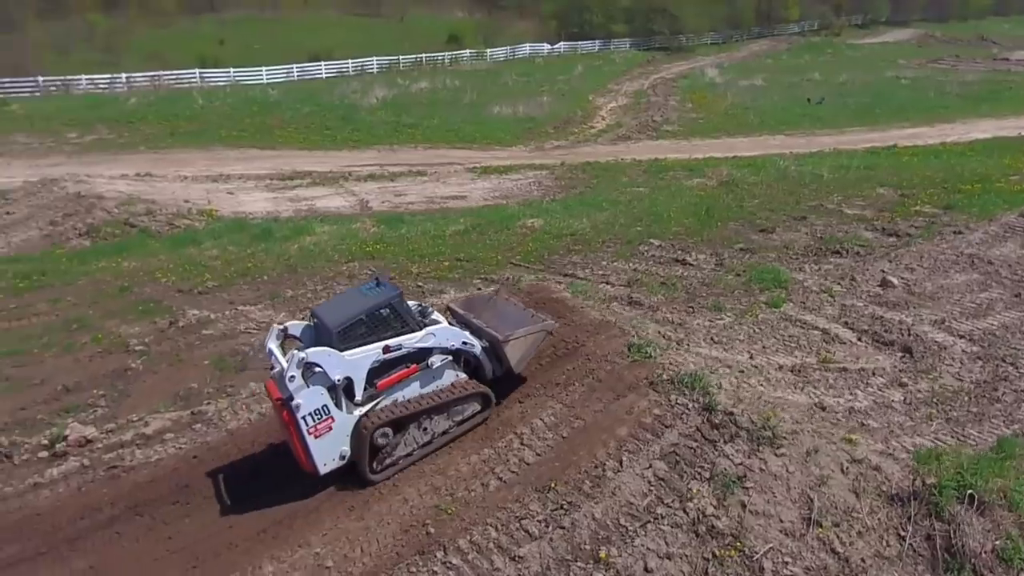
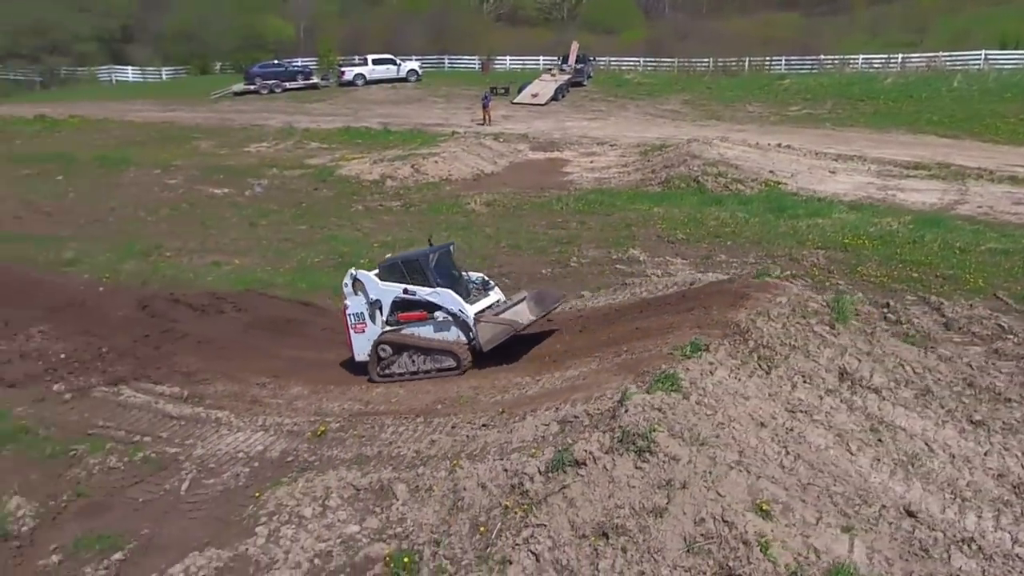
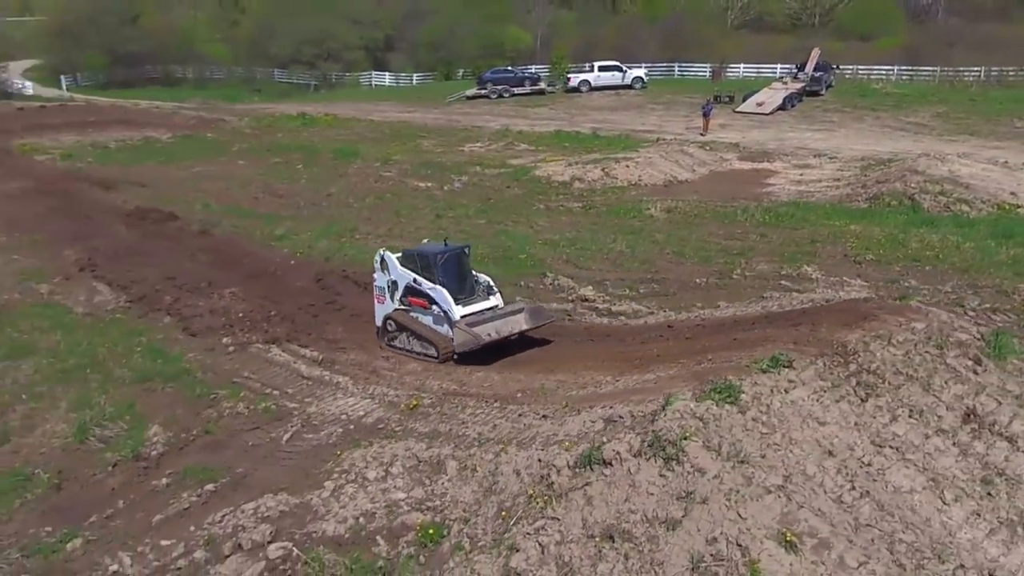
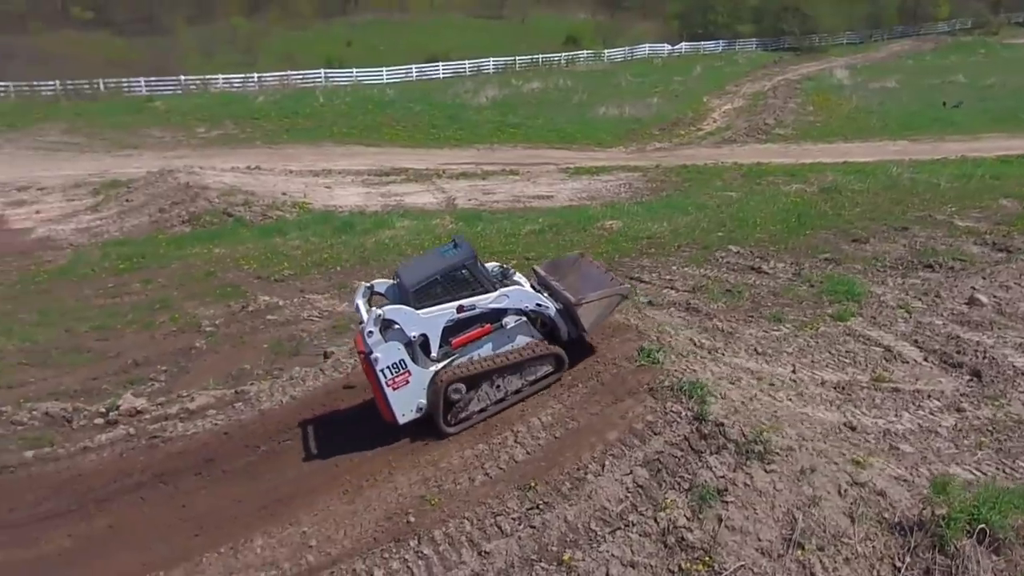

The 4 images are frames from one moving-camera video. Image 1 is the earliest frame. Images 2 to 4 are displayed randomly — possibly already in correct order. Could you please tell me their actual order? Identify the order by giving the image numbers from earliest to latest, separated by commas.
4, 2, 3
